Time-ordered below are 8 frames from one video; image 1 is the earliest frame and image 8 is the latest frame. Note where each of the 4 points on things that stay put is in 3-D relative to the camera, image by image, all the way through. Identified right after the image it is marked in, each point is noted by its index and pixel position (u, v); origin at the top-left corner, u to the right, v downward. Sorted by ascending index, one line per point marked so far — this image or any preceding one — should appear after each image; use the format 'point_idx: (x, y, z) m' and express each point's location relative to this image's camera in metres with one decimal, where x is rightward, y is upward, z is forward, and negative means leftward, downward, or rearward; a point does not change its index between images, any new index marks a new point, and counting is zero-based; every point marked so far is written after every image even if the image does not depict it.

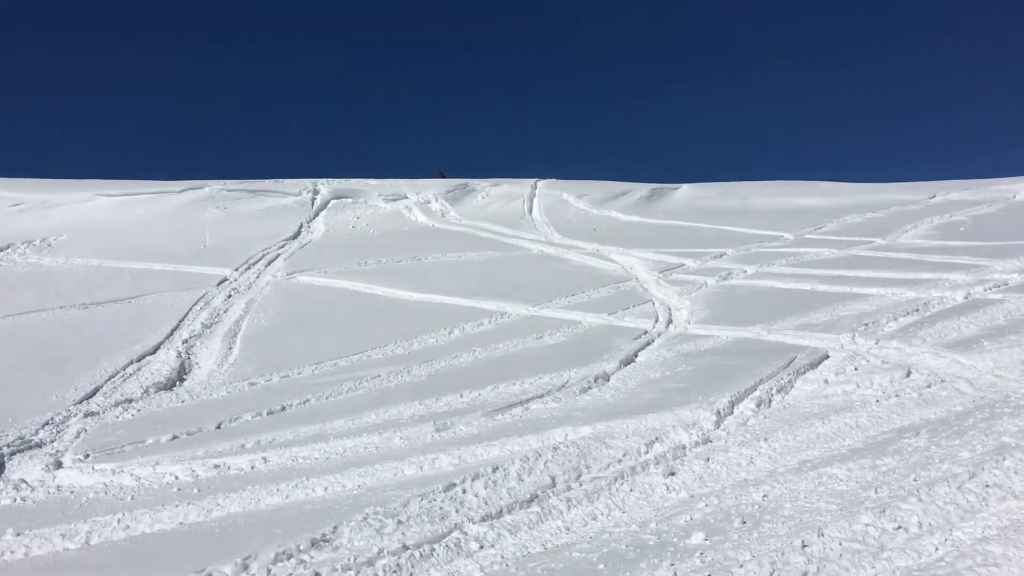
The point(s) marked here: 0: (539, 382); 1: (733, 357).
0: (+0.6, -1.8, +11.9) m
1: (+4.4, -1.3, +12.1) m
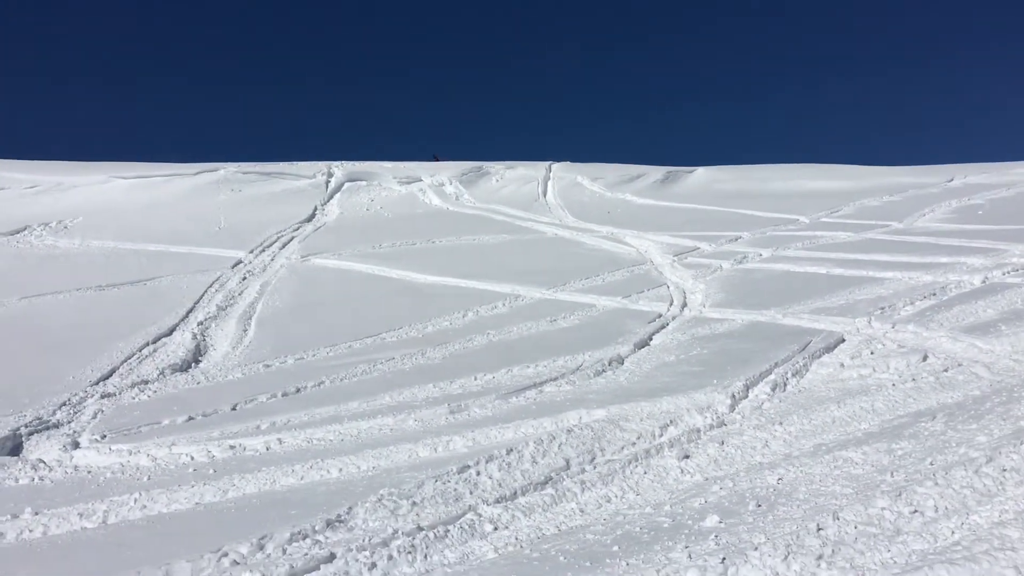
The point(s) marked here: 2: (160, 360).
0: (+0.9, -1.5, +11.9) m
1: (+4.6, -1.0, +12.1) m
2: (-6.8, -1.5, +12.8) m
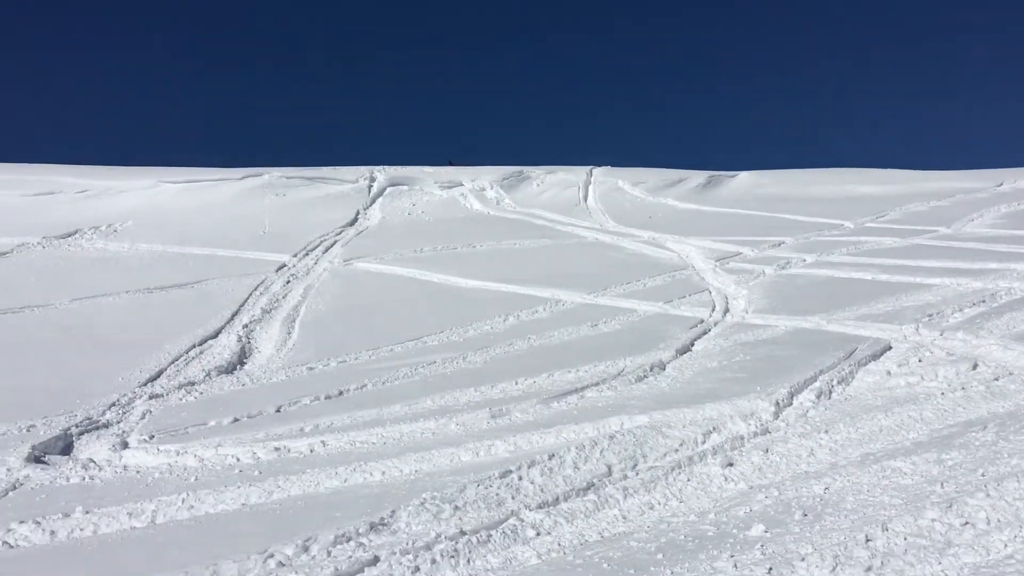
0: (+1.6, -1.6, +11.8) m
1: (+5.3, -1.1, +11.9) m
2: (-6.0, -1.6, +13.0) m
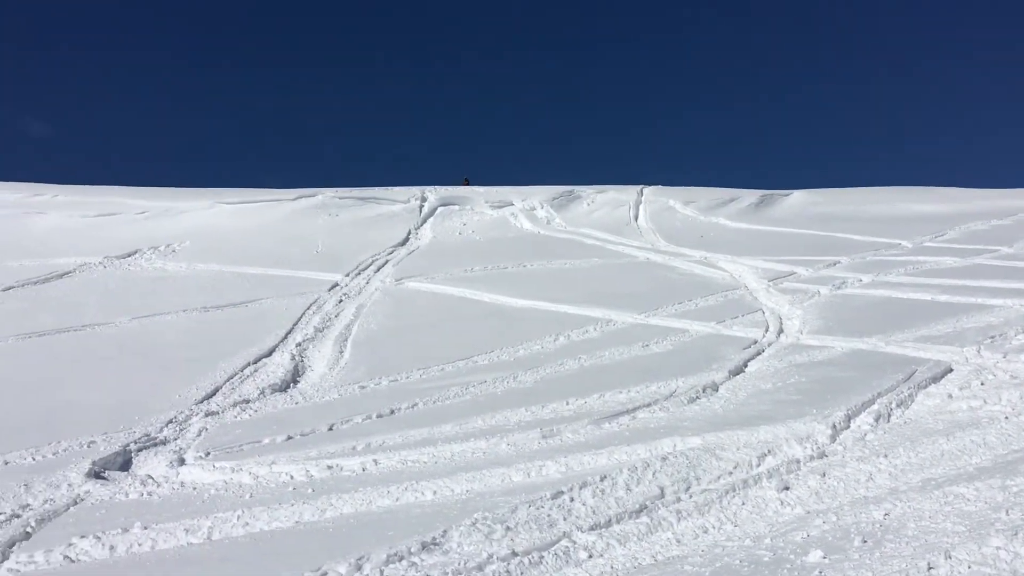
0: (+2.5, -1.9, +11.7) m
1: (+6.2, -1.5, +11.7) m
2: (-5.1, -1.9, +13.2) m
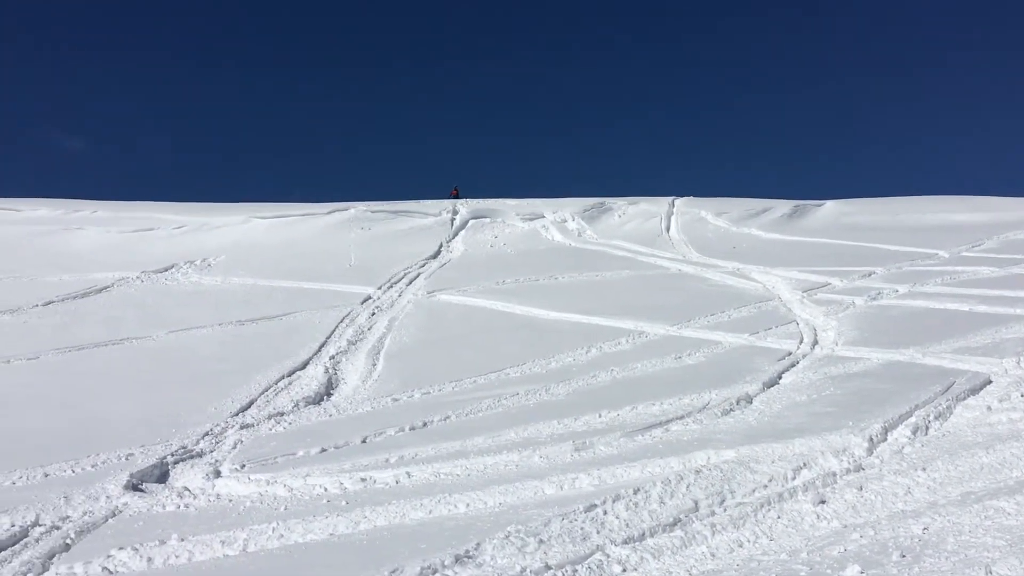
0: (+3.0, -2.1, +11.7) m
1: (+6.7, -1.7, +11.6) m
2: (-4.5, -2.1, +13.3) m
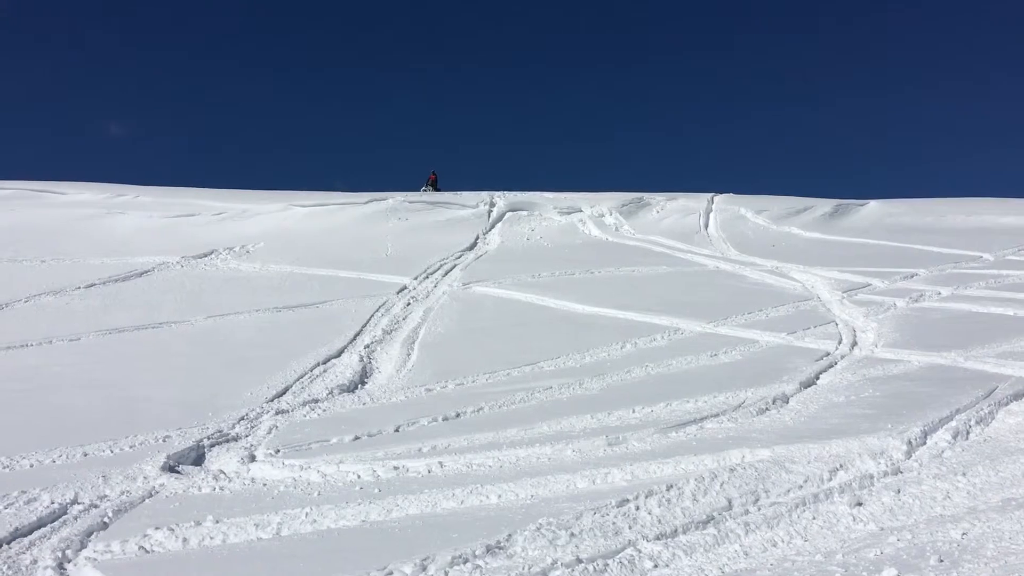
0: (+3.6, -2.0, +11.6) m
1: (+7.3, -1.7, +11.4) m
2: (-3.9, -1.9, +13.4) m
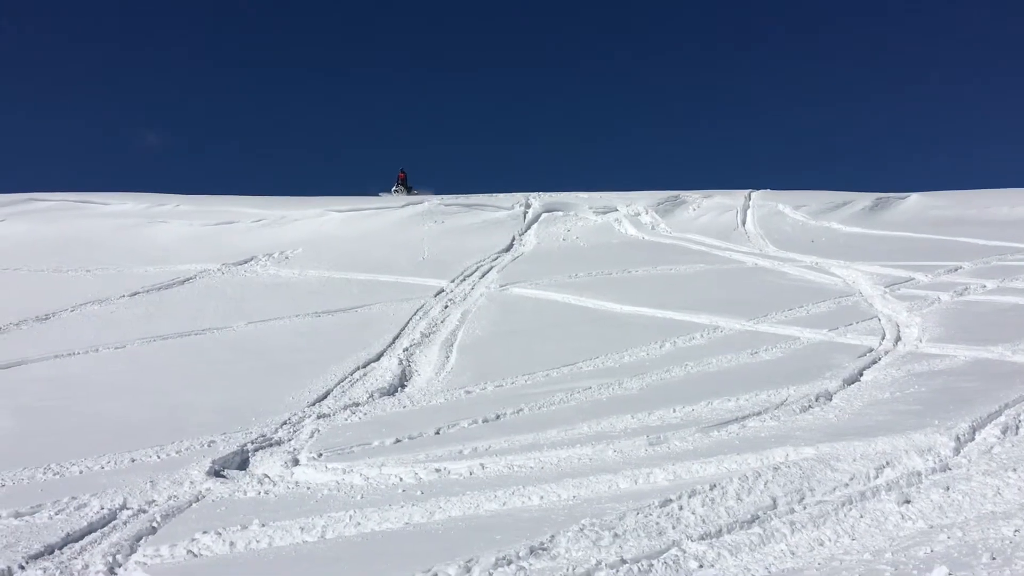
0: (+4.3, -2.0, +11.5) m
1: (+8.0, -1.6, +11.2) m
2: (-3.2, -2.0, +13.5) m
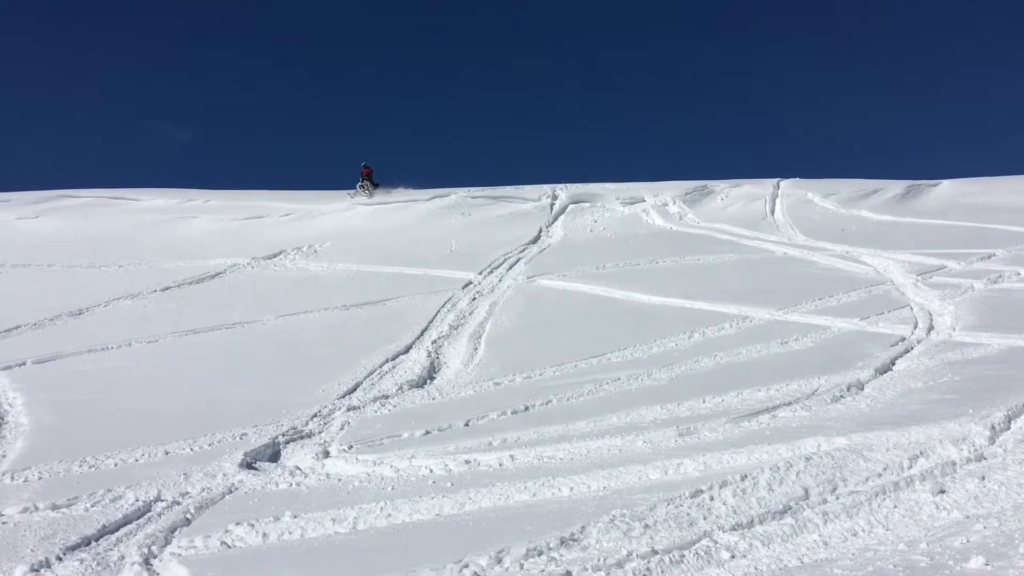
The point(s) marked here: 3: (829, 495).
0: (+4.8, -1.8, +11.5) m
1: (+8.5, -1.4, +11.1) m
2: (-2.7, -1.9, +13.6) m
3: (+4.4, -2.8, +8.6) m
